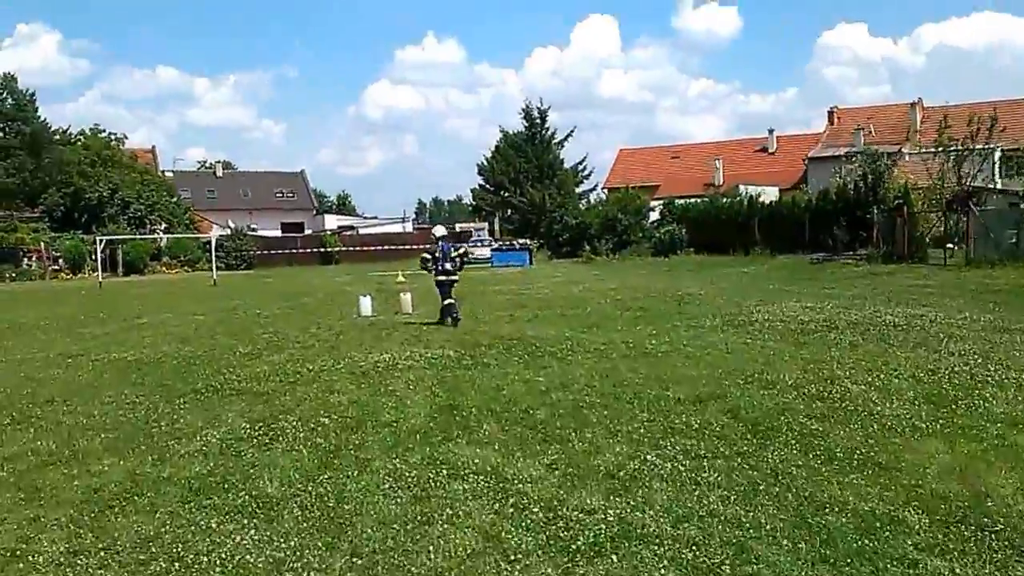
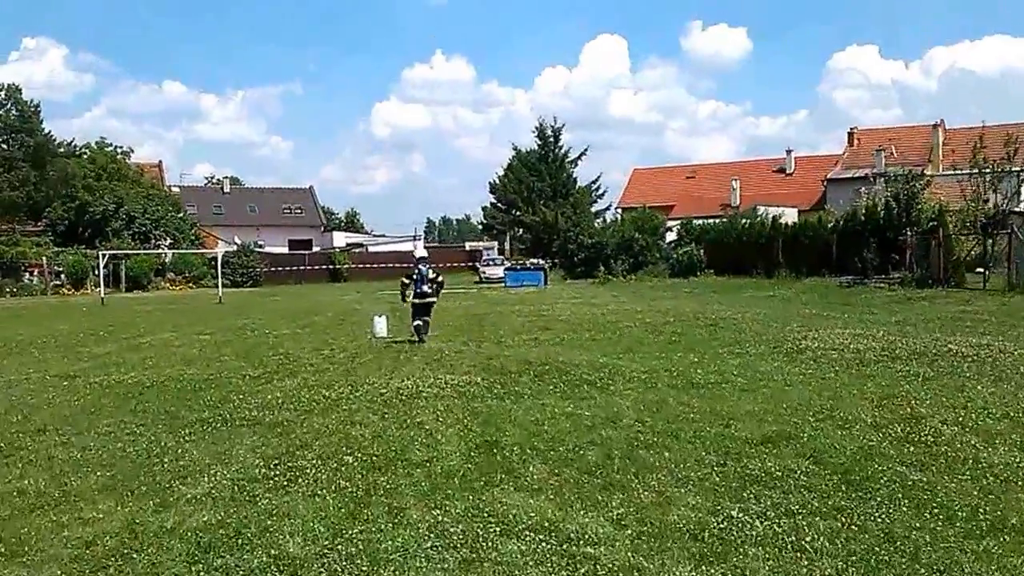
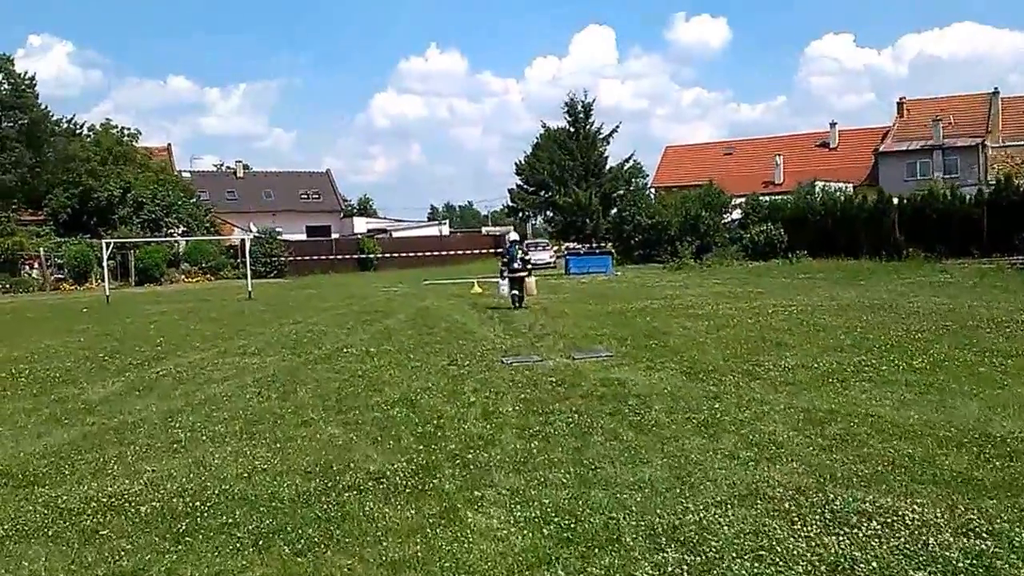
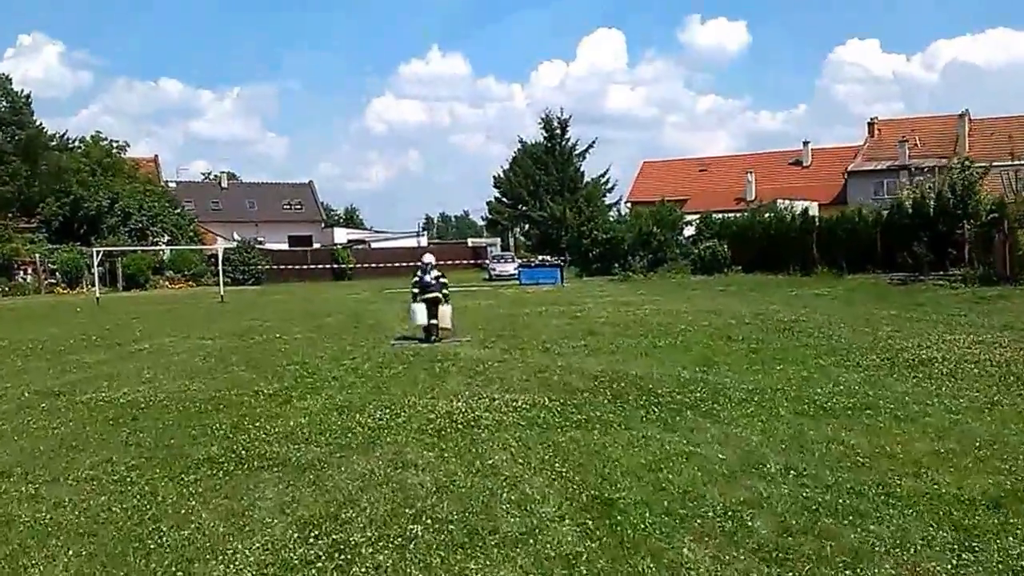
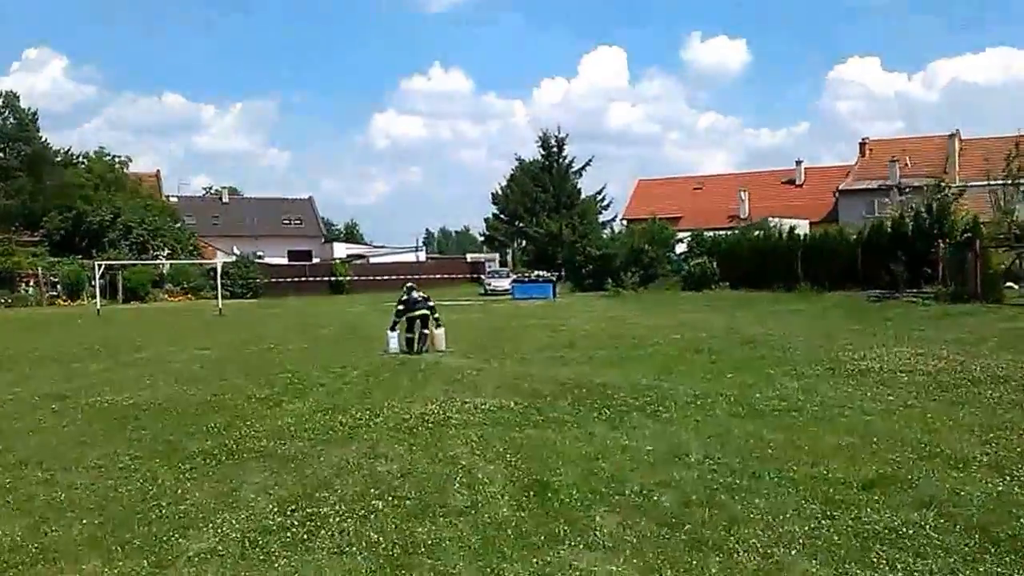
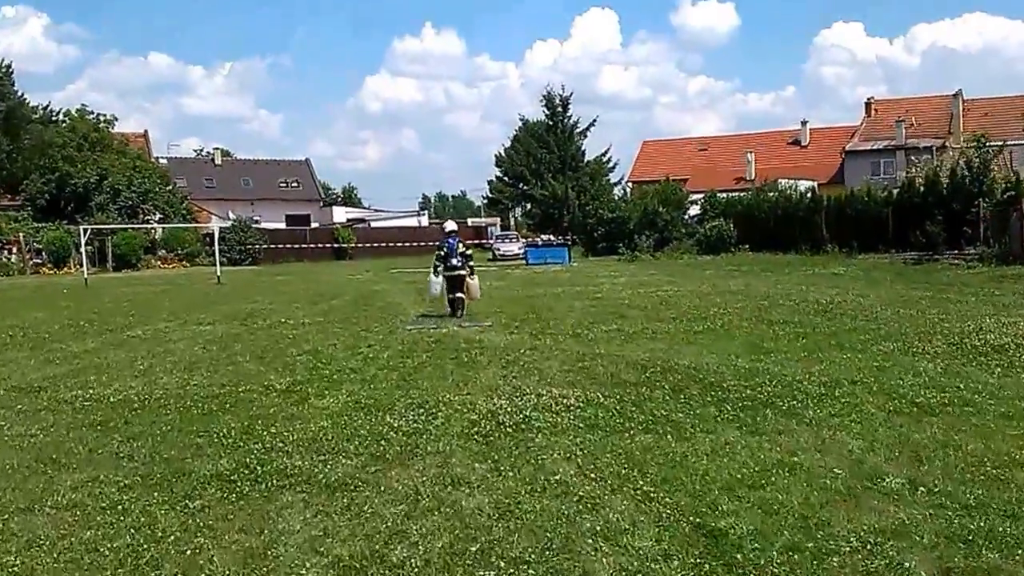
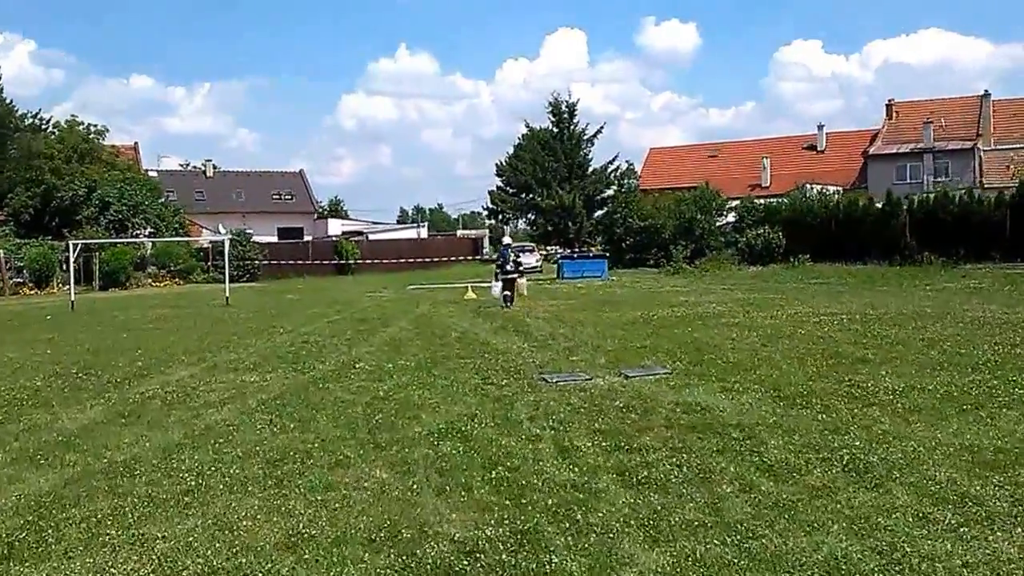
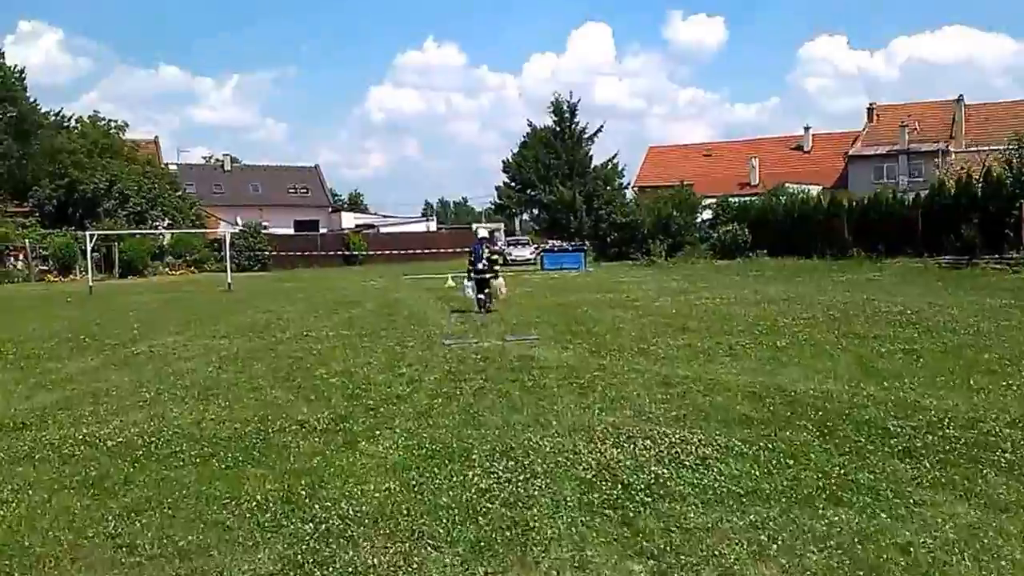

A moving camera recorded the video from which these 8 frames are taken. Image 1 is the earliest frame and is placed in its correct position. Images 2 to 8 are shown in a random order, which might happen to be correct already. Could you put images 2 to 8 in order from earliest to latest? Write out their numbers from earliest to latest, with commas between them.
2, 5, 4, 6, 8, 3, 7
